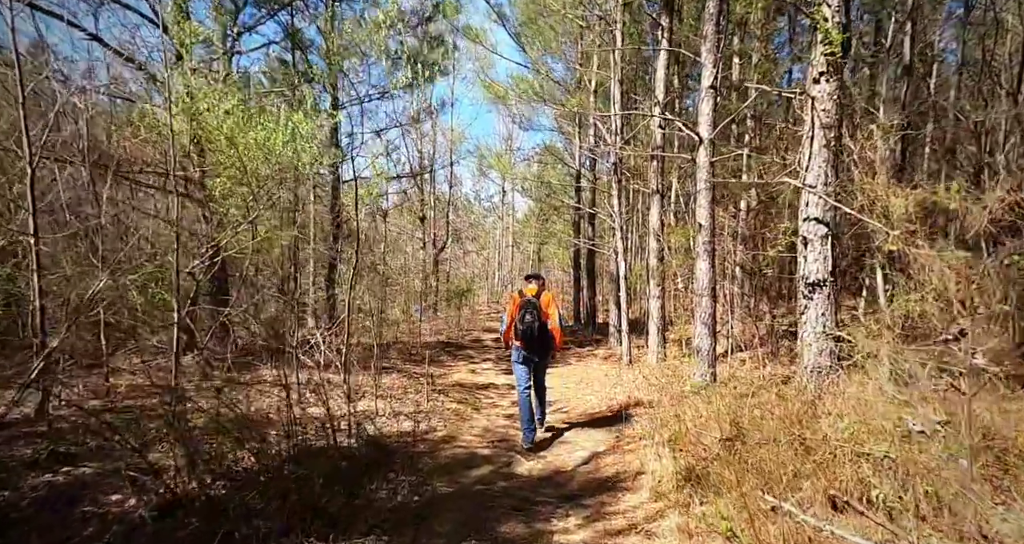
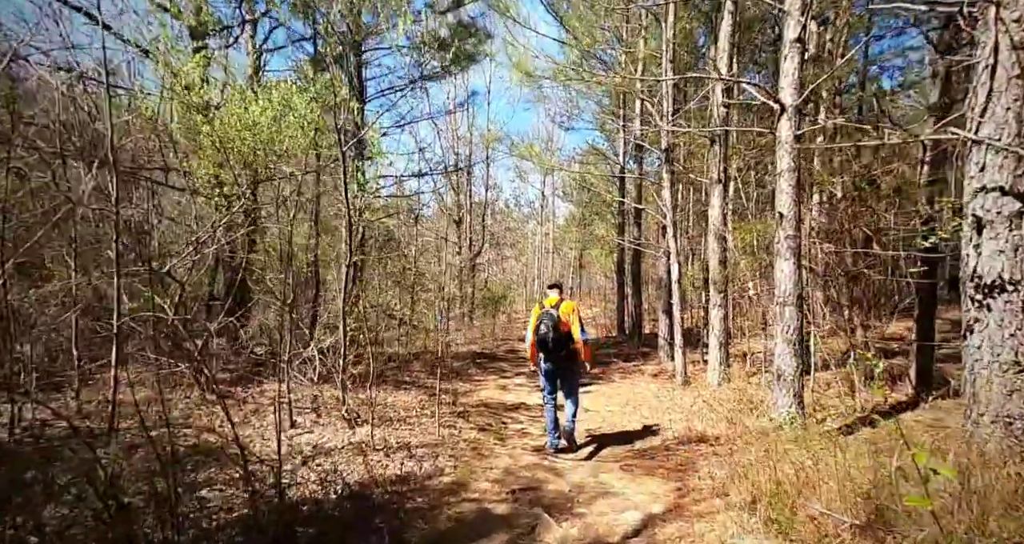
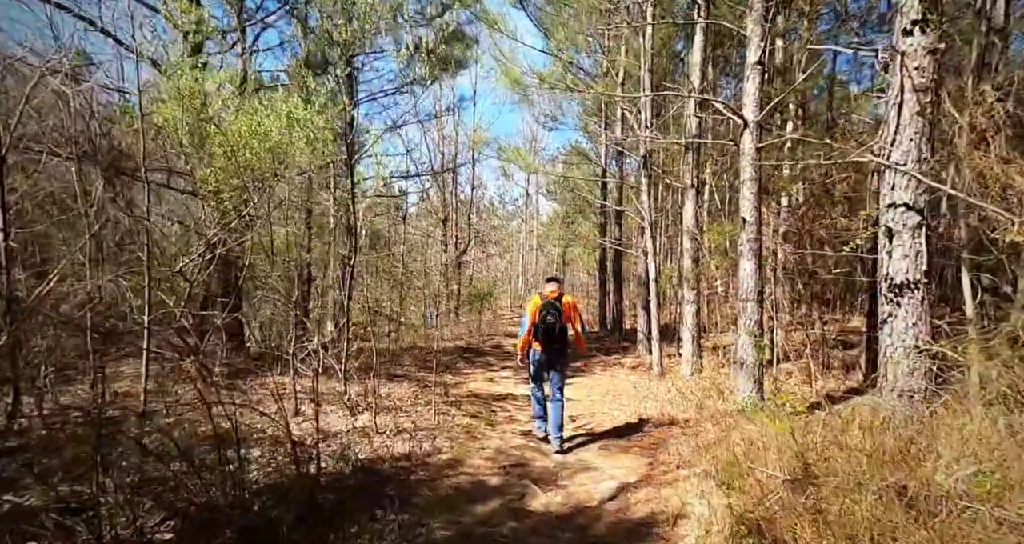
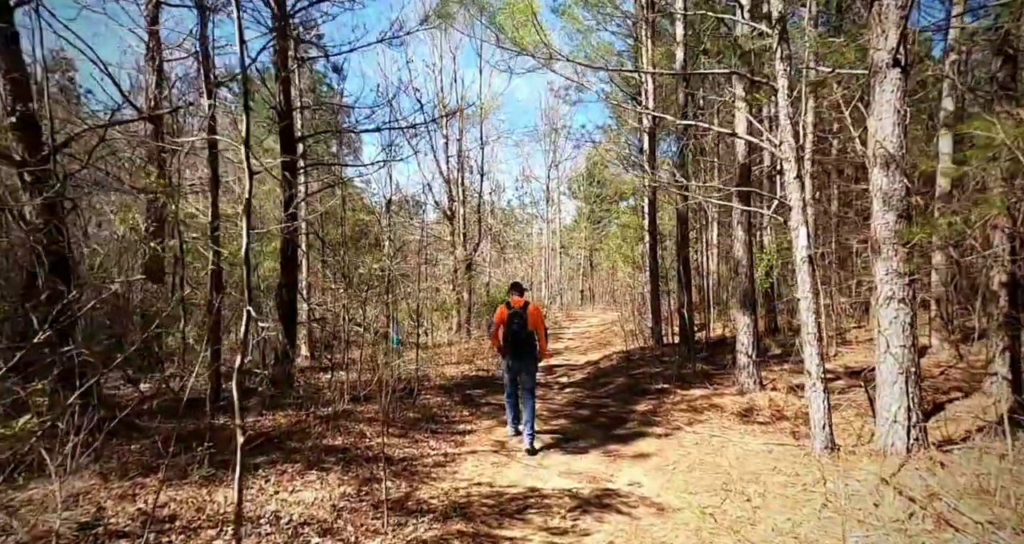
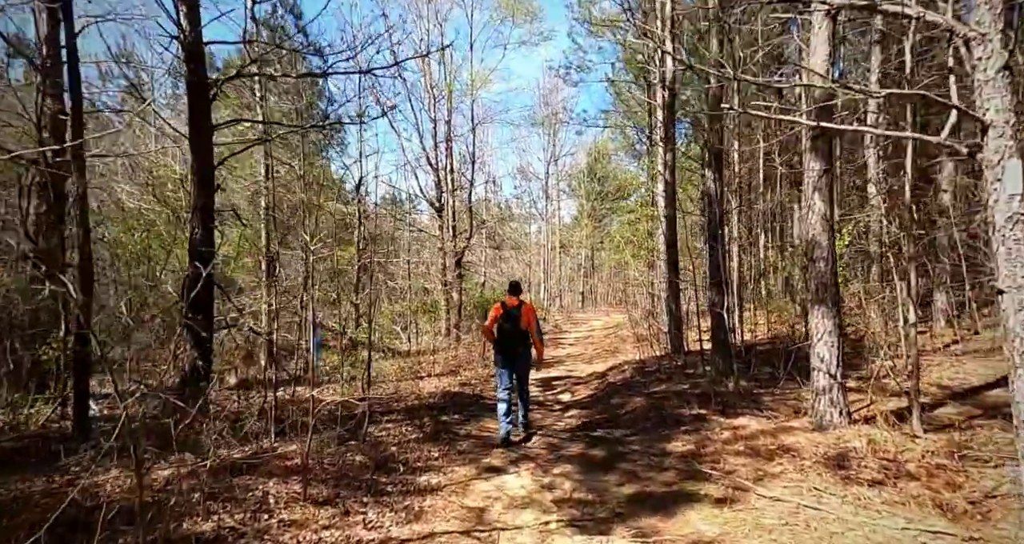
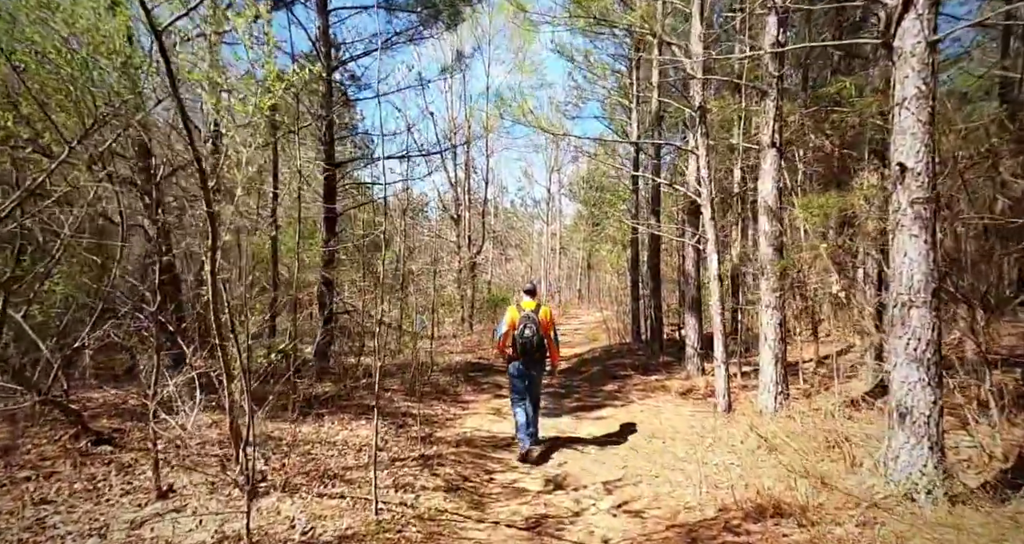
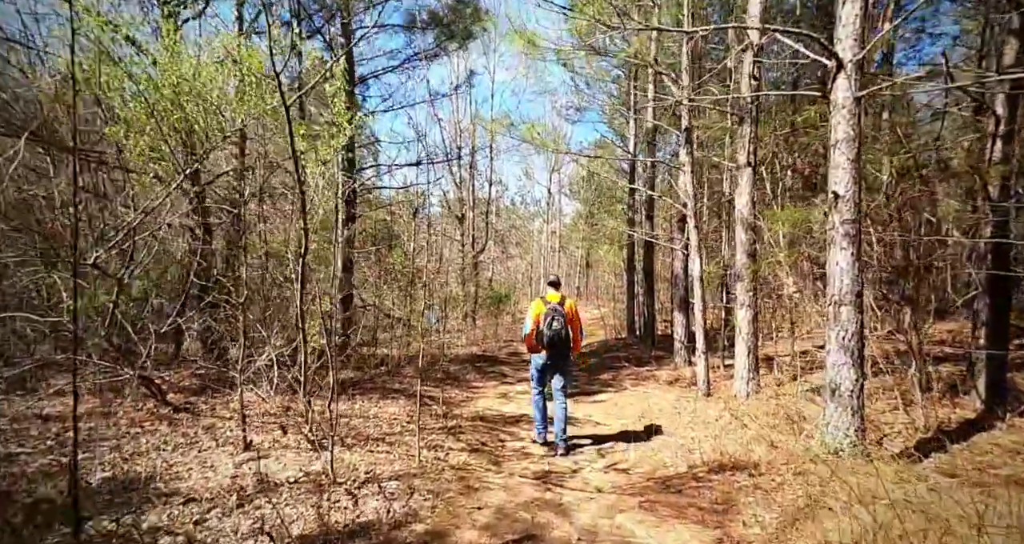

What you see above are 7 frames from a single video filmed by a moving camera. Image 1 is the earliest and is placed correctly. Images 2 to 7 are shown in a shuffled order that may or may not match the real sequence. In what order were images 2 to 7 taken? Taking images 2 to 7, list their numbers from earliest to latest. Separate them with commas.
3, 2, 7, 6, 4, 5
